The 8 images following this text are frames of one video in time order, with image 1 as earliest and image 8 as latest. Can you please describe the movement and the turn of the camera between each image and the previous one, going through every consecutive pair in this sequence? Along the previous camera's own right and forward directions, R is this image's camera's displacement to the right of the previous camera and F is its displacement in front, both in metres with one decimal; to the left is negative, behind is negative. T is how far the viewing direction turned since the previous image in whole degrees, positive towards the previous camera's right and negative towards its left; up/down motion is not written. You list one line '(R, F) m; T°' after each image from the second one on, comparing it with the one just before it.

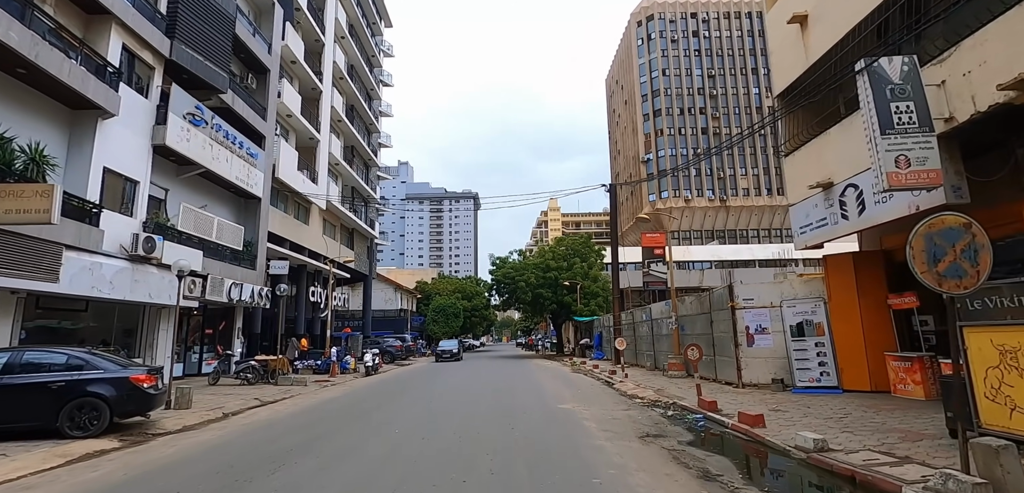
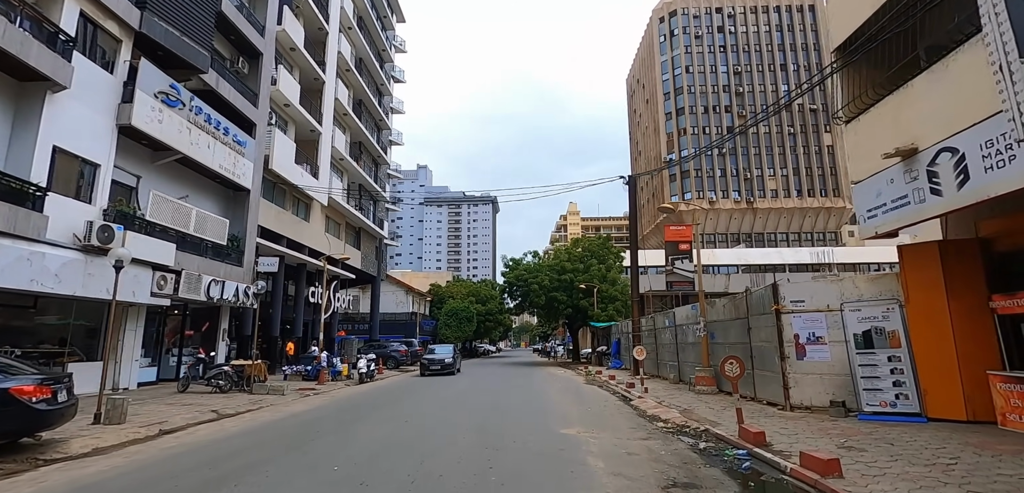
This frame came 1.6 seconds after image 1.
(+0.5, +2.2) m; -2°
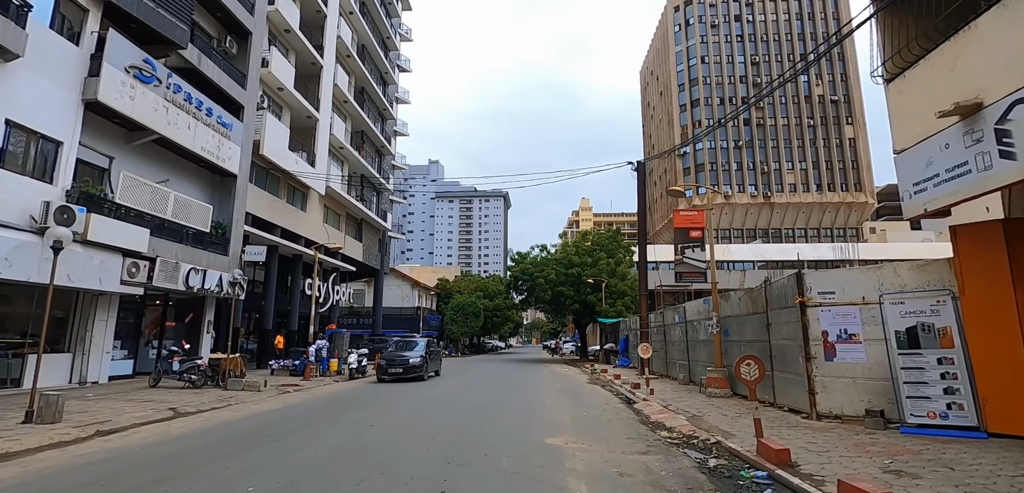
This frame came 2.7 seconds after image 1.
(+0.5, +1.3) m; -1°
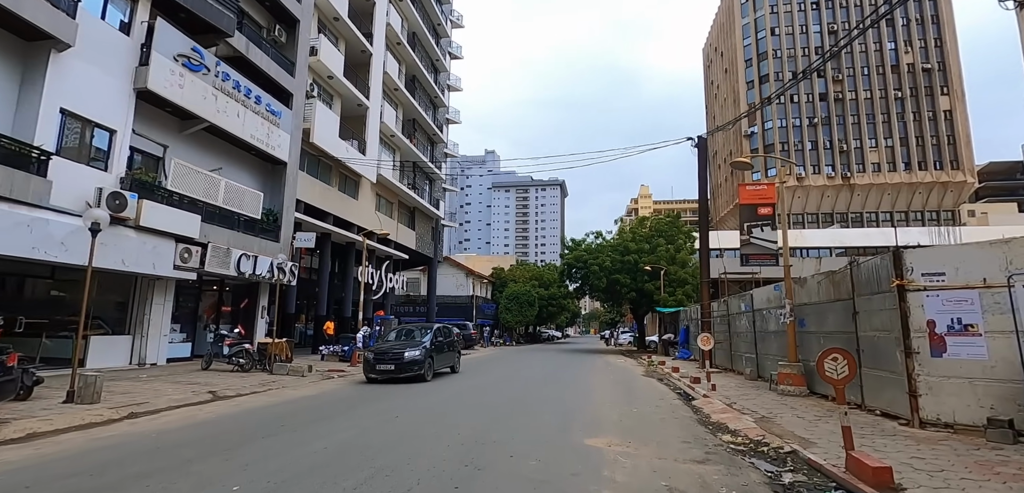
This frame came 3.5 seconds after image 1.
(+0.3, +0.9) m; -6°
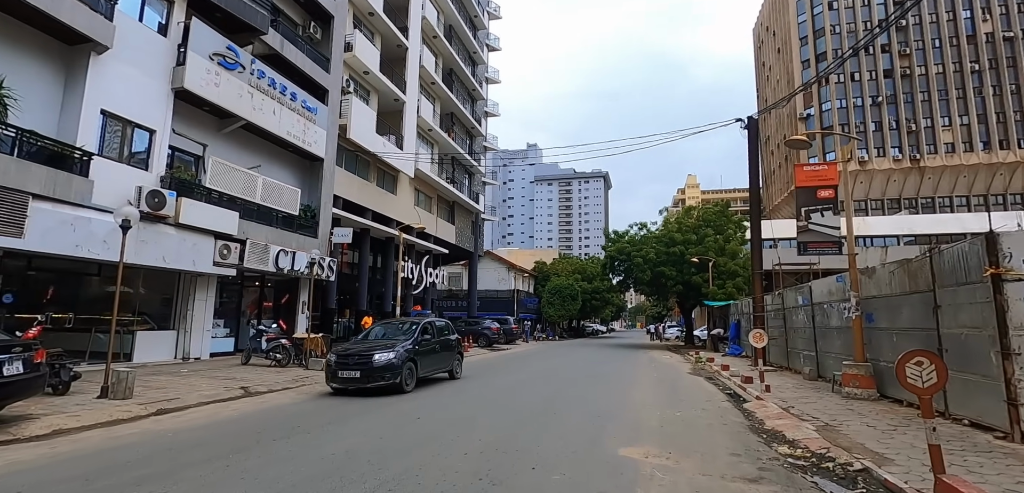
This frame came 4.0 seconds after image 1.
(+0.2, +0.6) m; -5°
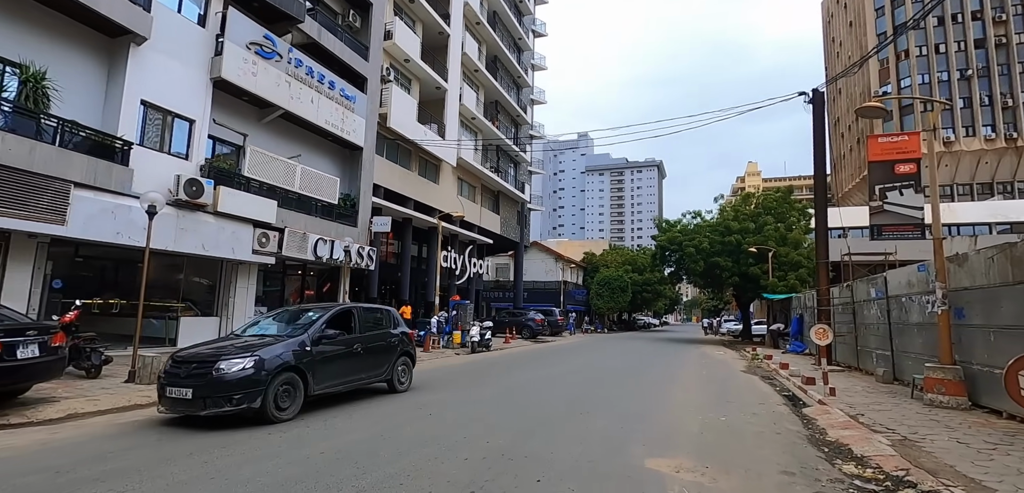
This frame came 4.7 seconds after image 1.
(+0.4, +0.8) m; -6°
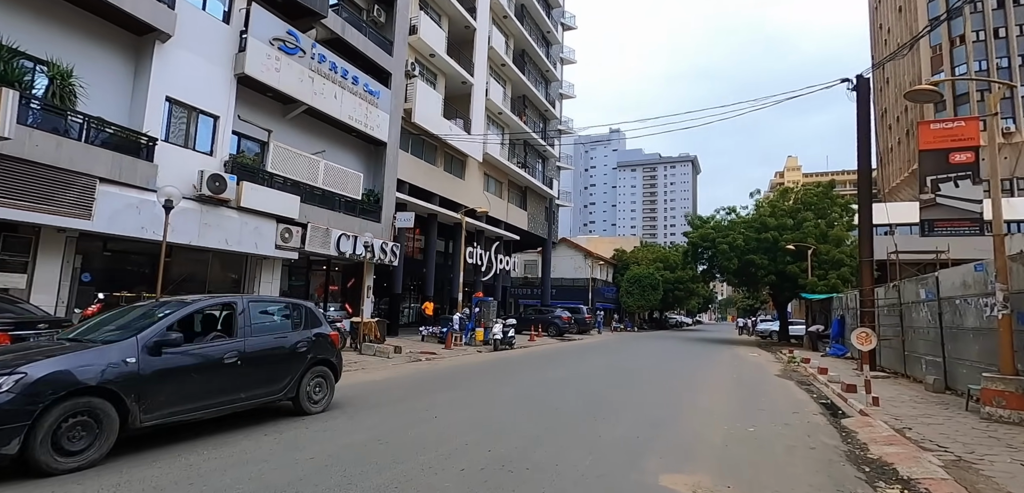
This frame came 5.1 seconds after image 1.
(+0.3, +0.4) m; -4°
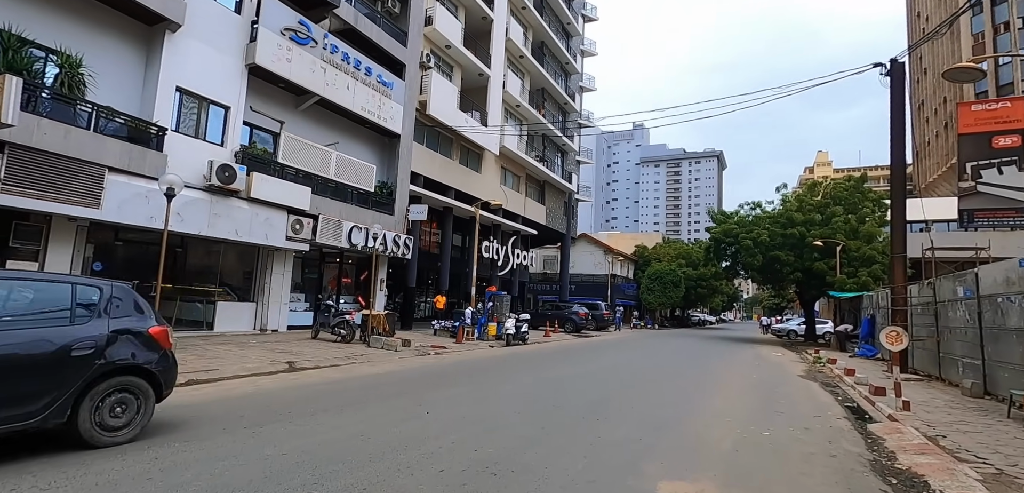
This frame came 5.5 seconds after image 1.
(+0.3, +0.4) m; -3°
